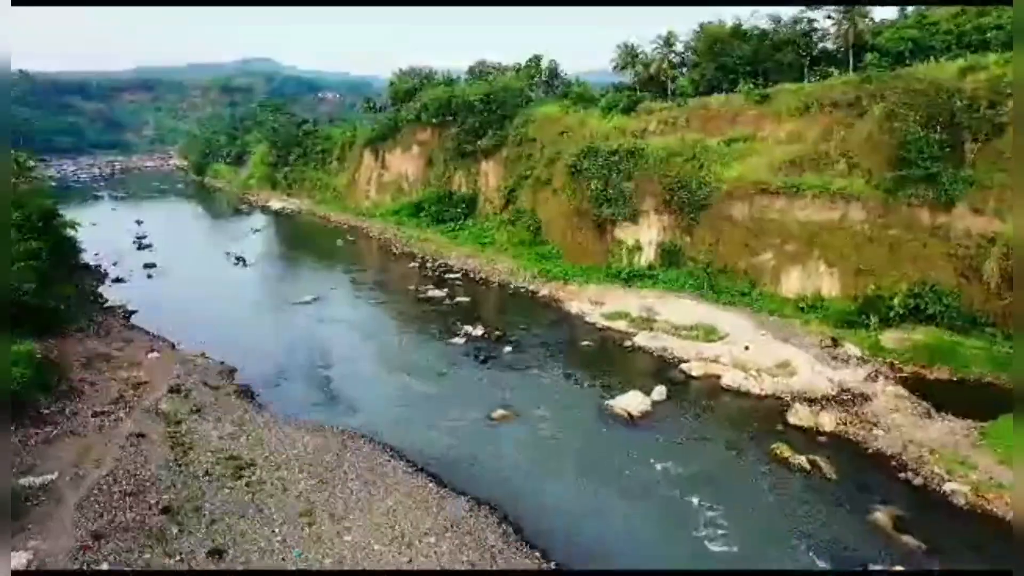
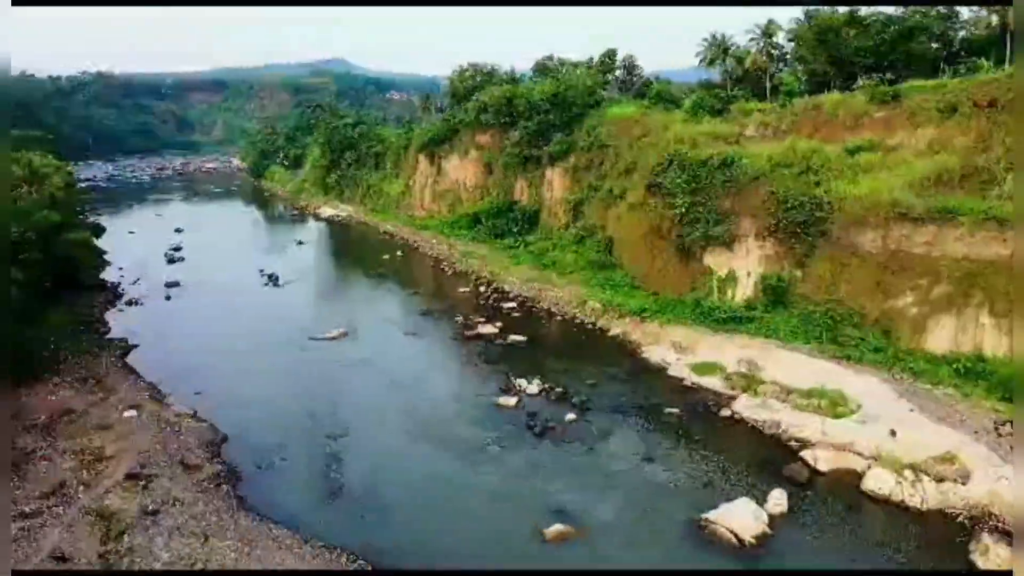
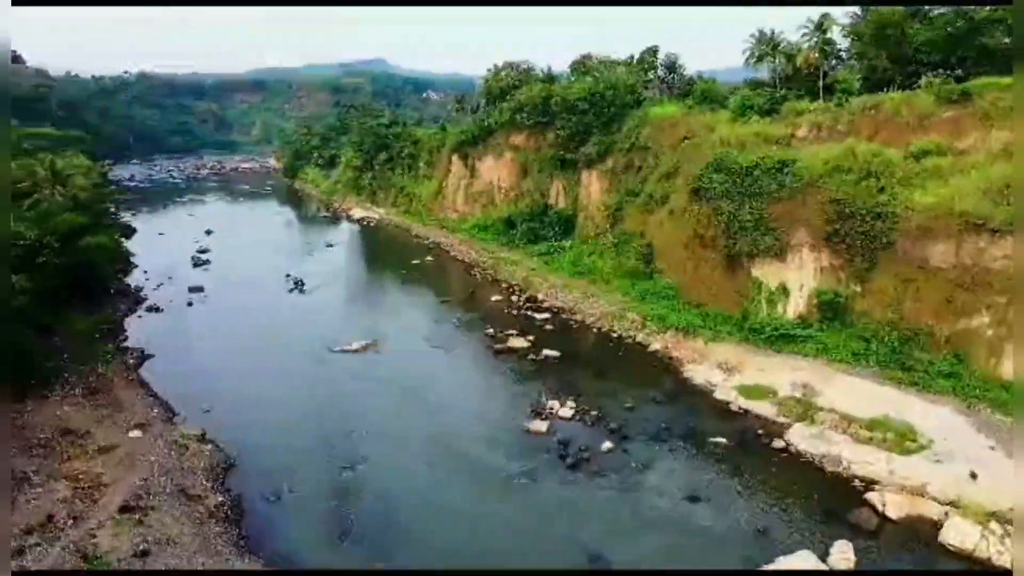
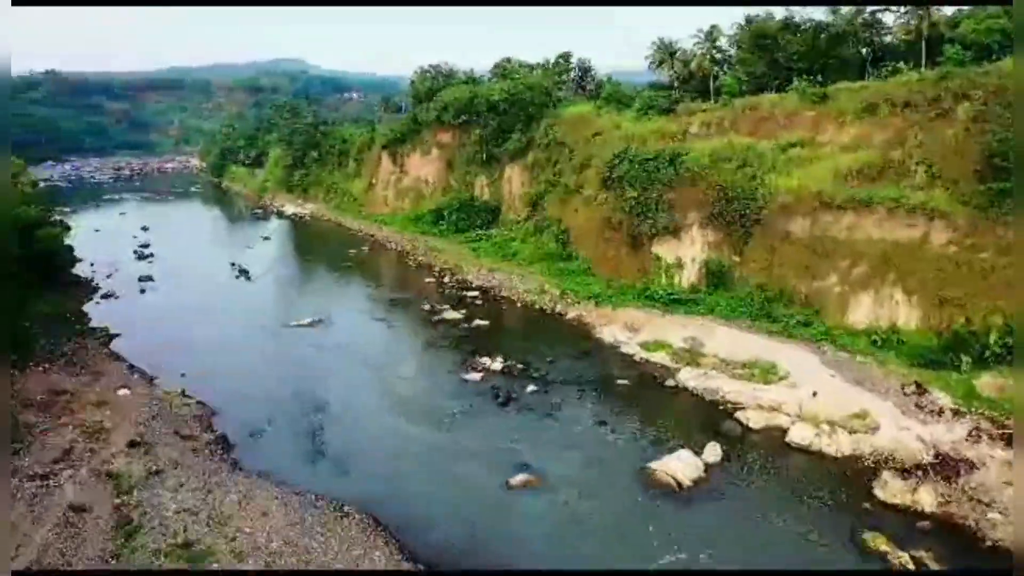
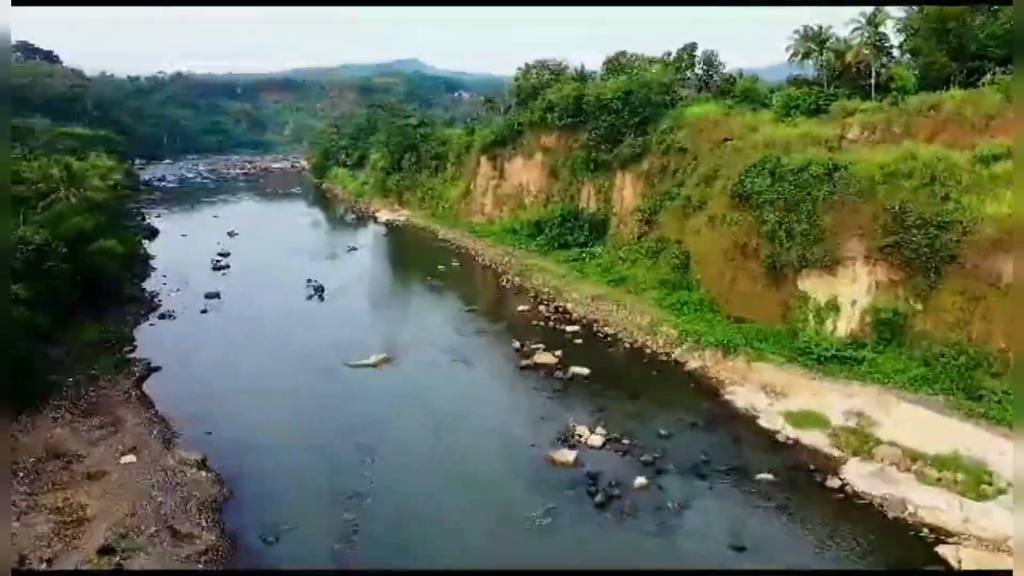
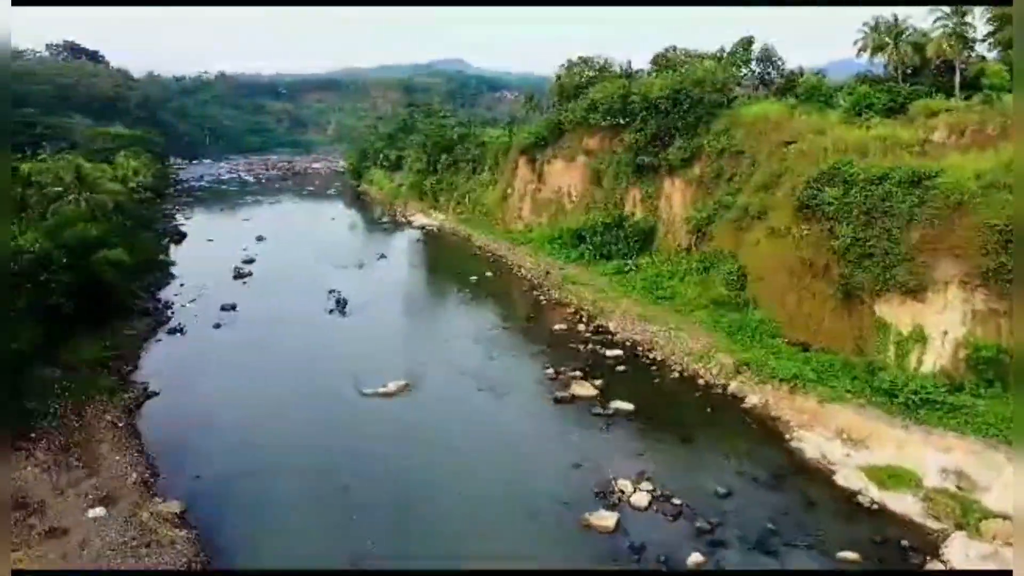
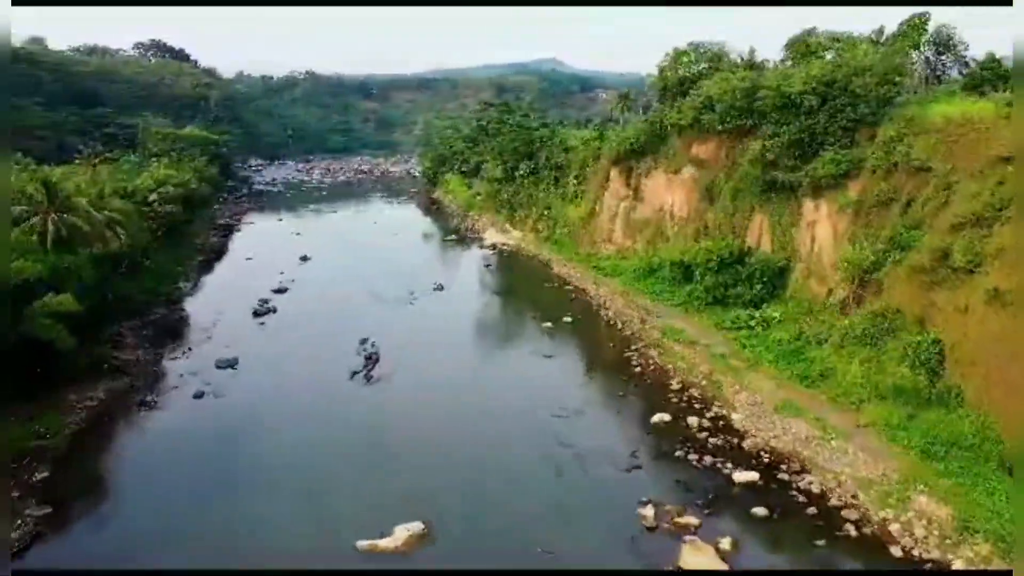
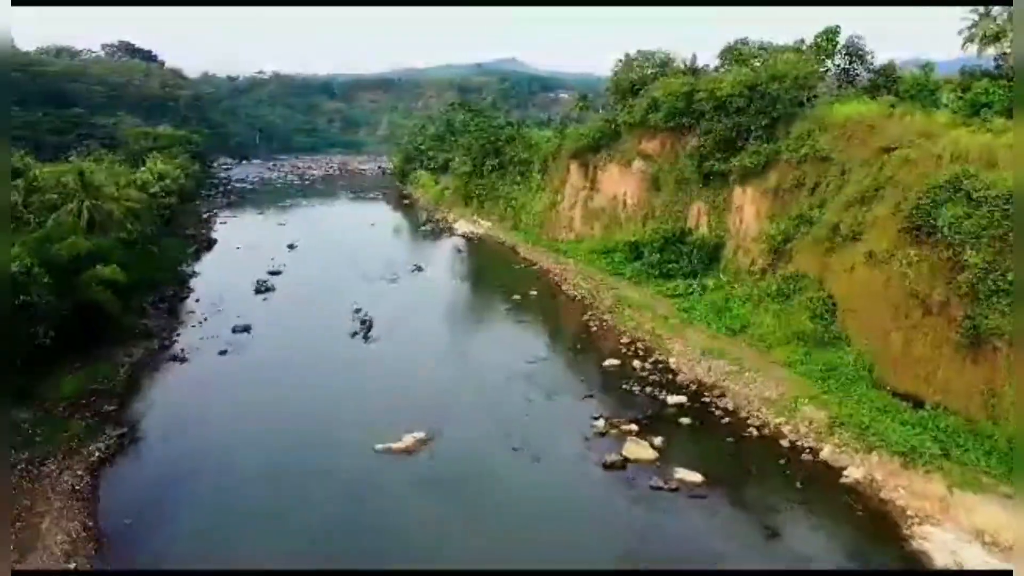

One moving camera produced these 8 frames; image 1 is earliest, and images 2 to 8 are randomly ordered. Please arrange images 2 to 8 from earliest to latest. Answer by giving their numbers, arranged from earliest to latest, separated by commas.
4, 2, 3, 5, 6, 8, 7
